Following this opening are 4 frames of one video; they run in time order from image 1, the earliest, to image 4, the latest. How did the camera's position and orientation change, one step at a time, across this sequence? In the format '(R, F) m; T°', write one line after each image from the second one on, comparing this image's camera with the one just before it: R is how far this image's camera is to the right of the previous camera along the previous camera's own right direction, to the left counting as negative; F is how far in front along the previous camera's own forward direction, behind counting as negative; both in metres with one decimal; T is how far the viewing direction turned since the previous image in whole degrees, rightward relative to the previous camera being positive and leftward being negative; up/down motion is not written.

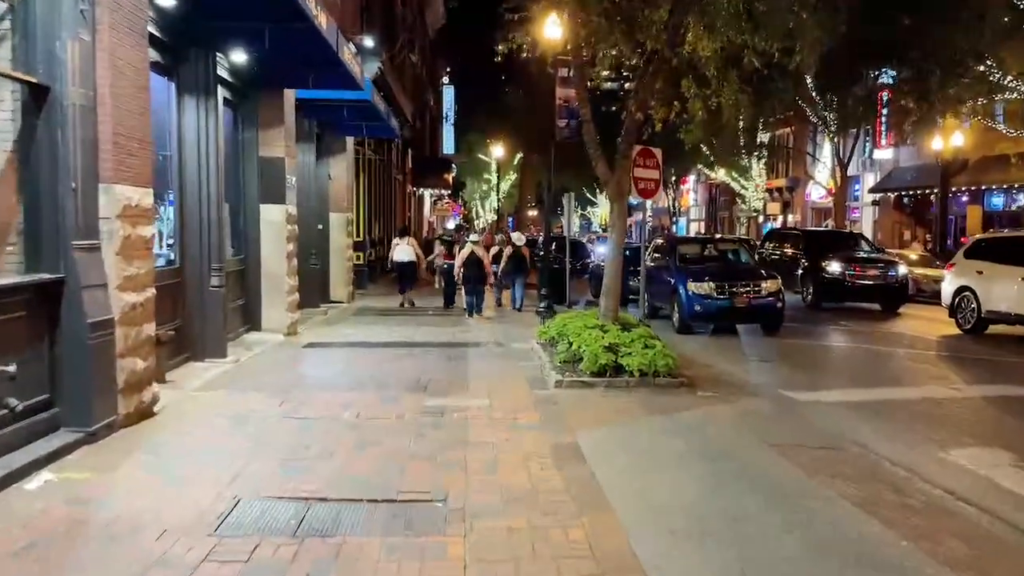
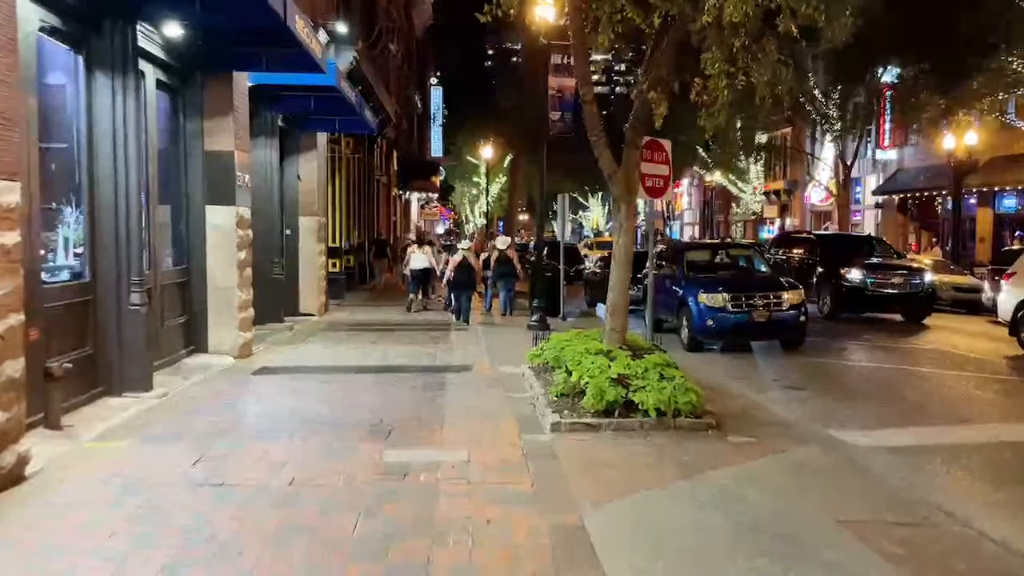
(+0.1, +1.9) m; +1°
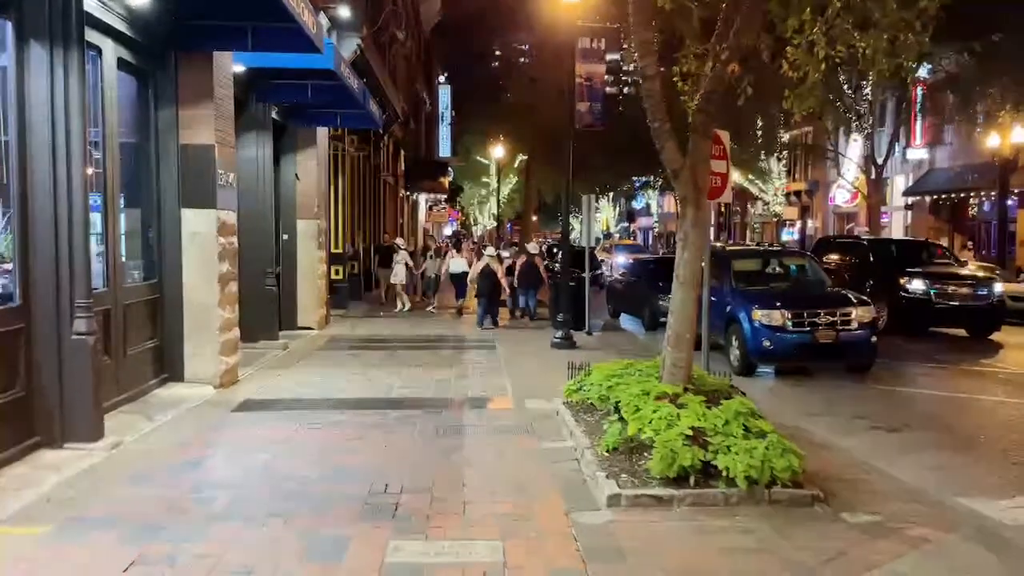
(-0.3, +1.8) m; 0°
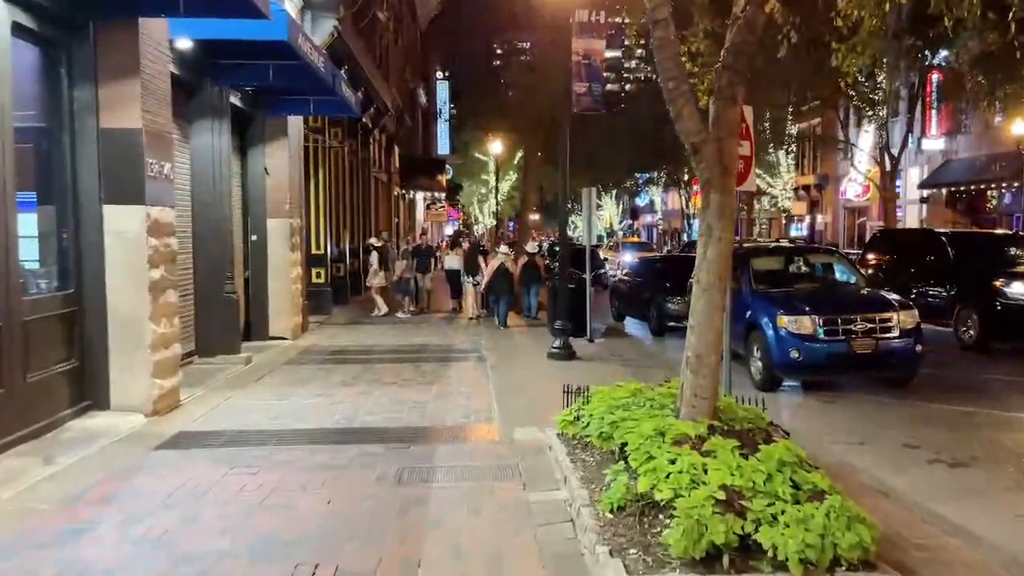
(+0.2, +1.6) m; 0°
